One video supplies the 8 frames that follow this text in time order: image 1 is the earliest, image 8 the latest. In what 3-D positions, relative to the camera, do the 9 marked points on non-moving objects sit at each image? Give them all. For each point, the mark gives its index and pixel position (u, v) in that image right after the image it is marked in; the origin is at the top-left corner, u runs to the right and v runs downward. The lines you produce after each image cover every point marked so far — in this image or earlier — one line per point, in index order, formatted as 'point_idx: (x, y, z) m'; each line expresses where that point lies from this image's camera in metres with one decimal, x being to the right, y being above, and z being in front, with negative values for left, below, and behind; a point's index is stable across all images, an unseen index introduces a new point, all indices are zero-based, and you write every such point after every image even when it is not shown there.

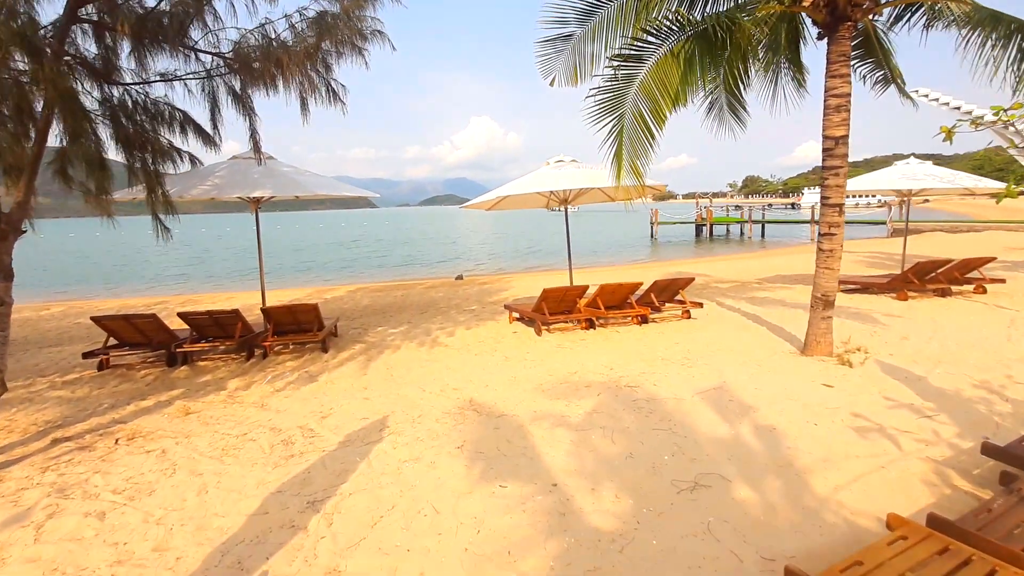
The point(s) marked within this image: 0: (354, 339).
0: (-2.5, -0.8, +8.0) m
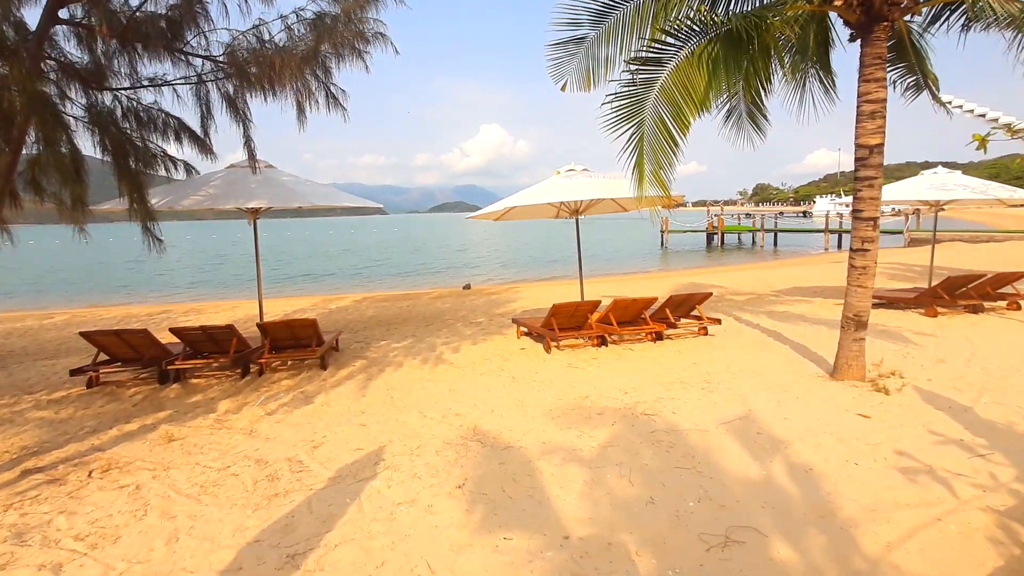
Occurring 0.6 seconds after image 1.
0: (-2.4, -1.0, +7.7) m
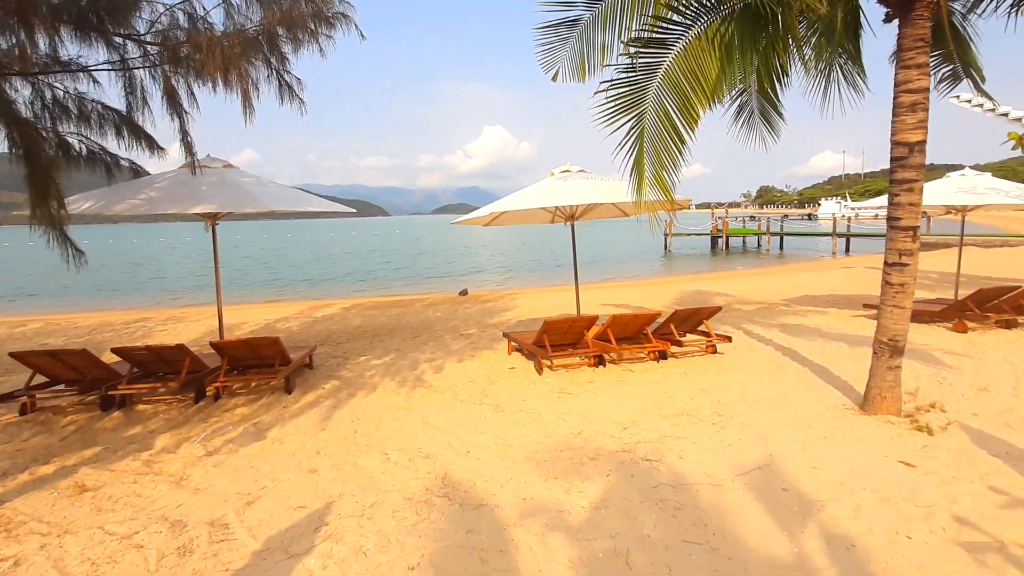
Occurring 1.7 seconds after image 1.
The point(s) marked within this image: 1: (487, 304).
0: (-2.6, -1.2, +7.0) m
1: (-0.7, -0.5, +14.5) m
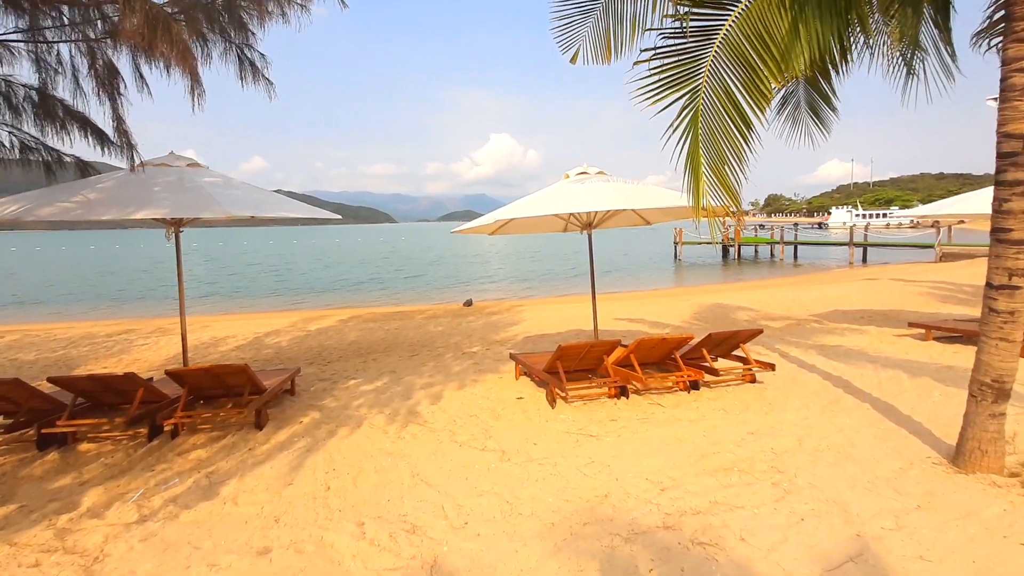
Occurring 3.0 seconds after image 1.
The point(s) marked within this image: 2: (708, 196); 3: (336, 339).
0: (-2.5, -1.4, +6.1) m
1: (-0.5, -0.8, +13.7) m
2: (+1.1, +0.5, +2.9) m
3: (-3.8, -1.1, +10.8) m
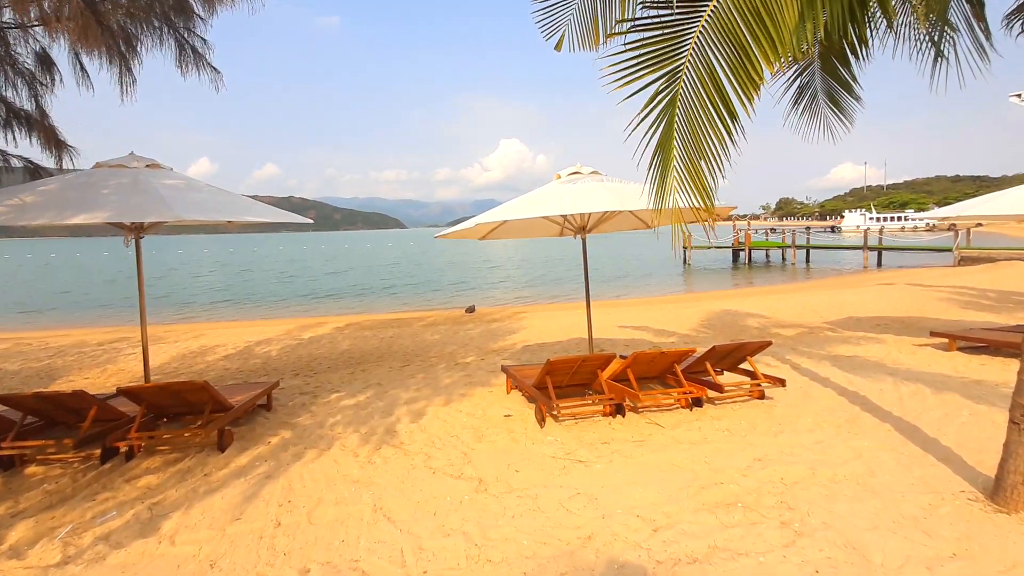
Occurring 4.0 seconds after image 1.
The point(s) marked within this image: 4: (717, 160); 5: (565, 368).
0: (-2.6, -1.5, +5.7) m
1: (-0.5, -1.0, +13.2) m
2: (+0.9, +0.5, +2.5) m
3: (-3.8, -1.2, +10.5) m
4: (+1.1, +0.6, +2.4) m
5: (+0.6, -0.8, +5.1) m
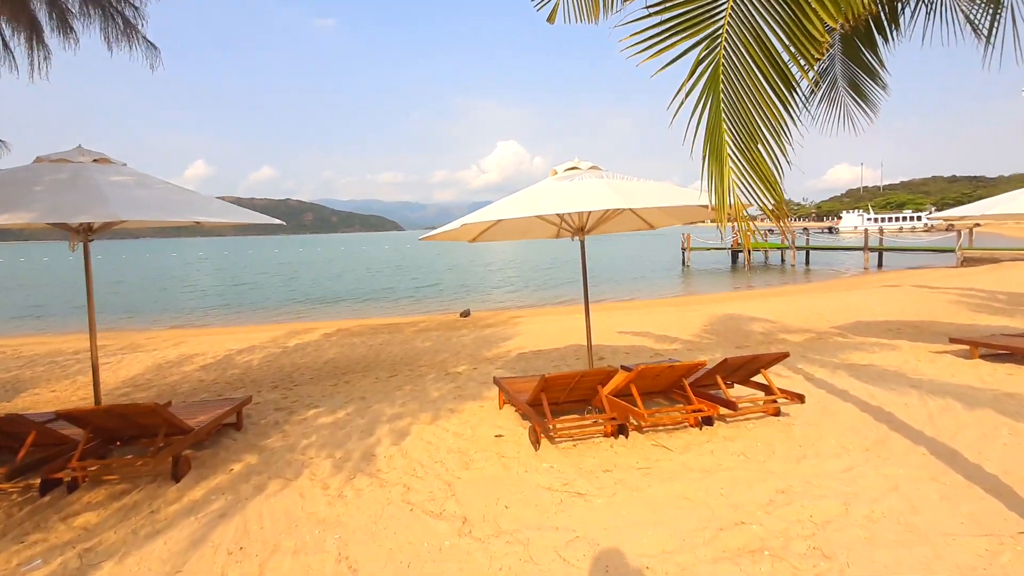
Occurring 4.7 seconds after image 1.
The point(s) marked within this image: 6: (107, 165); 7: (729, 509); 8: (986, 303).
0: (-2.7, -1.6, +5.2) m
1: (-0.6, -1.1, +12.7) m
2: (+0.8, +0.4, +2.0) m
3: (-3.9, -1.3, +9.9) m
4: (+1.0, +0.6, +1.9) m
5: (+0.5, -0.9, +4.6) m
6: (-3.4, +1.0, +4.2) m
7: (+1.5, -1.5, +3.4) m
8: (+12.8, -0.4, +13.6) m
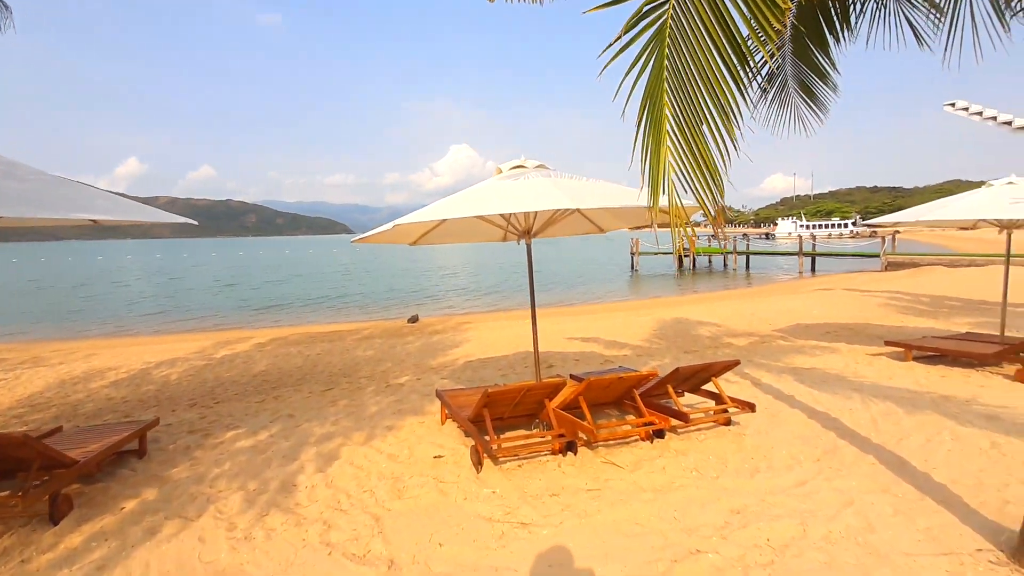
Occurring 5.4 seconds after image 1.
0: (-3.2, -1.7, +4.6) m
1: (-1.9, -1.2, +12.2) m
2: (+0.6, +0.4, +1.7) m
3: (-4.9, -1.5, +9.1) m
4: (+0.7, +0.5, +1.7) m
5: (0.0, -1.0, +4.3) m
6: (-3.9, +1.0, +3.5) m
7: (+1.1, -1.5, +3.2) m
8: (+11.4, -0.5, +14.4) m
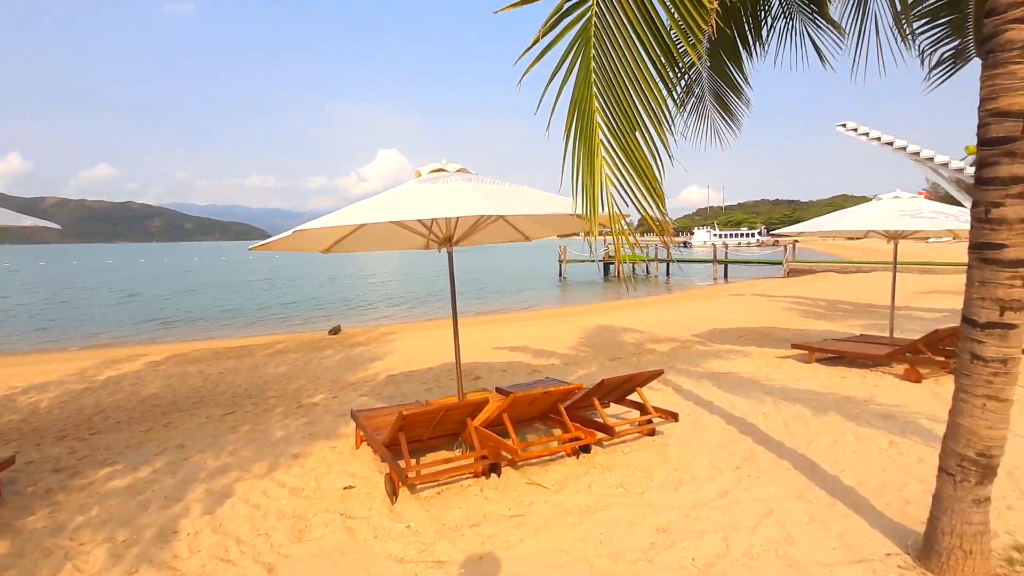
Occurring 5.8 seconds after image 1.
0: (-3.9, -1.8, +3.8) m
1: (-3.6, -1.4, +11.6) m
2: (+0.3, +0.3, +1.5) m
3: (-6.2, -1.7, +8.1) m
4: (+0.4, +0.5, +1.5) m
5: (-0.7, -1.1, +4.0) m
6: (-4.4, +0.8, +2.6) m
7: (+0.6, -1.6, +3.0) m
8: (+9.3, -0.7, +15.5) m
